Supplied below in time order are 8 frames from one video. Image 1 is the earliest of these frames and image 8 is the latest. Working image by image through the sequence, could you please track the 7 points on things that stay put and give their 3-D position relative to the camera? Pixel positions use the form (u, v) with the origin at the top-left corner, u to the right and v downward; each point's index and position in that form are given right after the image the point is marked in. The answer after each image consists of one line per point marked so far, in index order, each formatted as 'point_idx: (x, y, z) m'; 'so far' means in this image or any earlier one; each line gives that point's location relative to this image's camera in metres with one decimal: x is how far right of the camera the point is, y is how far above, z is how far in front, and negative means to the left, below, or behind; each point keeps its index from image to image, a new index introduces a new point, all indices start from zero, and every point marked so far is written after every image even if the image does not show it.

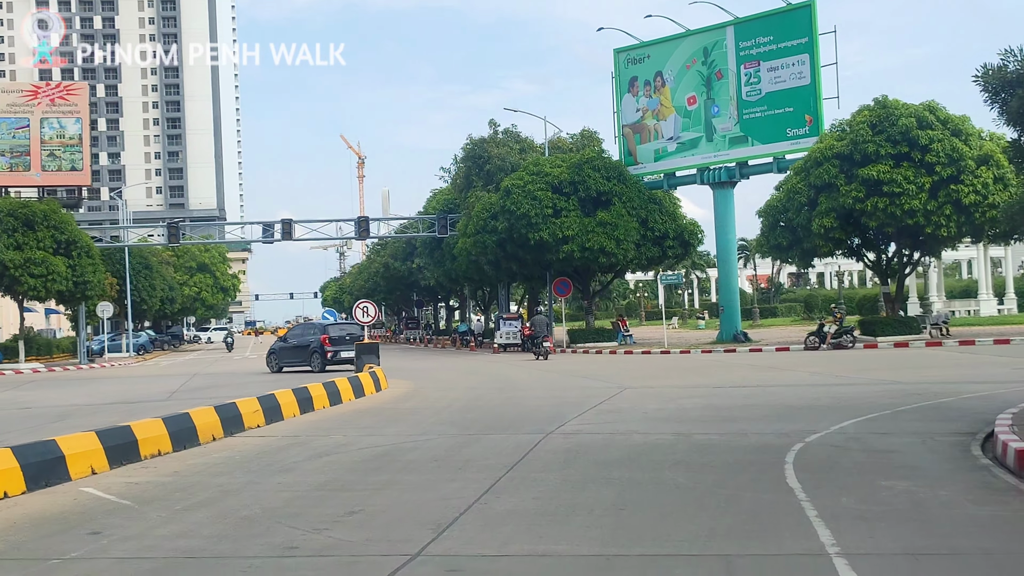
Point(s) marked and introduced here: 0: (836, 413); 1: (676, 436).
0: (+3.5, -1.4, +15.5) m
1: (+1.5, -1.4, +13.2) m
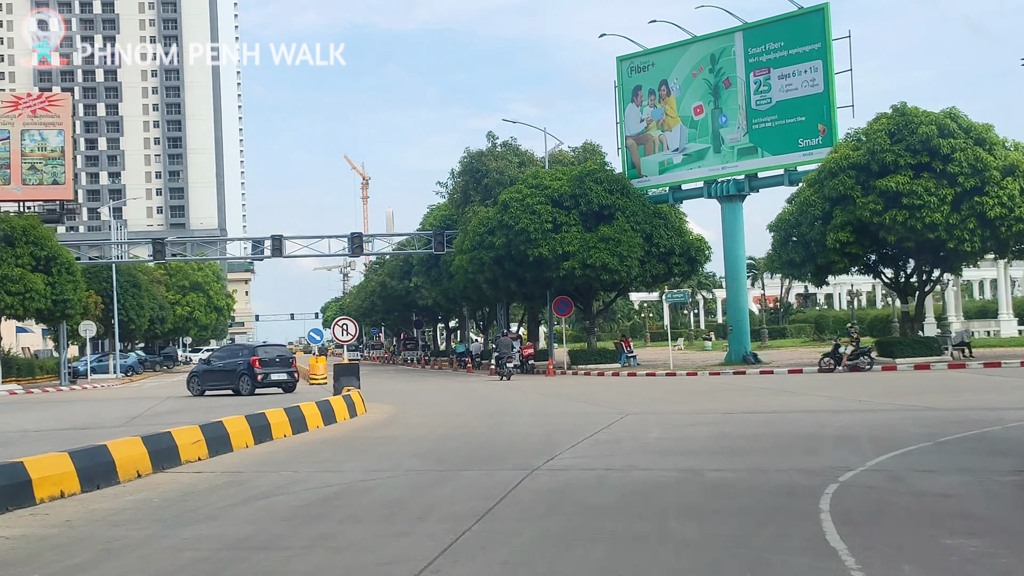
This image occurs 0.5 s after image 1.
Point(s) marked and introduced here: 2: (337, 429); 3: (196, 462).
0: (+3.4, -1.5, +13.5) m
1: (+1.3, -1.5, +11.1) m
2: (-2.0, -1.6, +16.6) m
3: (-2.8, -1.6, +12.7) m
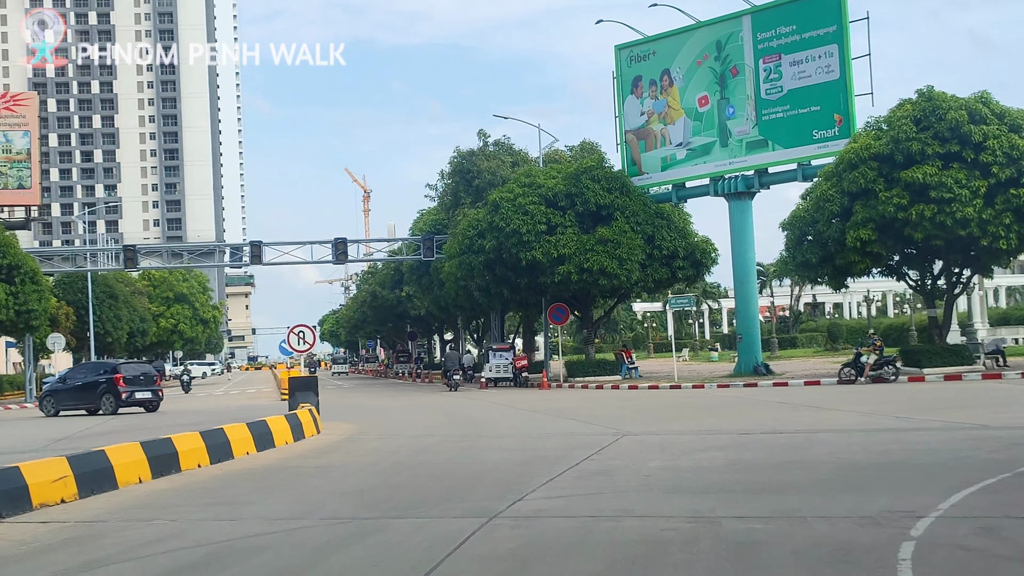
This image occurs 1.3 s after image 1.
0: (+3.1, -1.4, +10.5) m
1: (+1.1, -1.4, +8.2) m
2: (-2.3, -1.6, +13.6) m
3: (-3.1, -1.5, +9.8) m
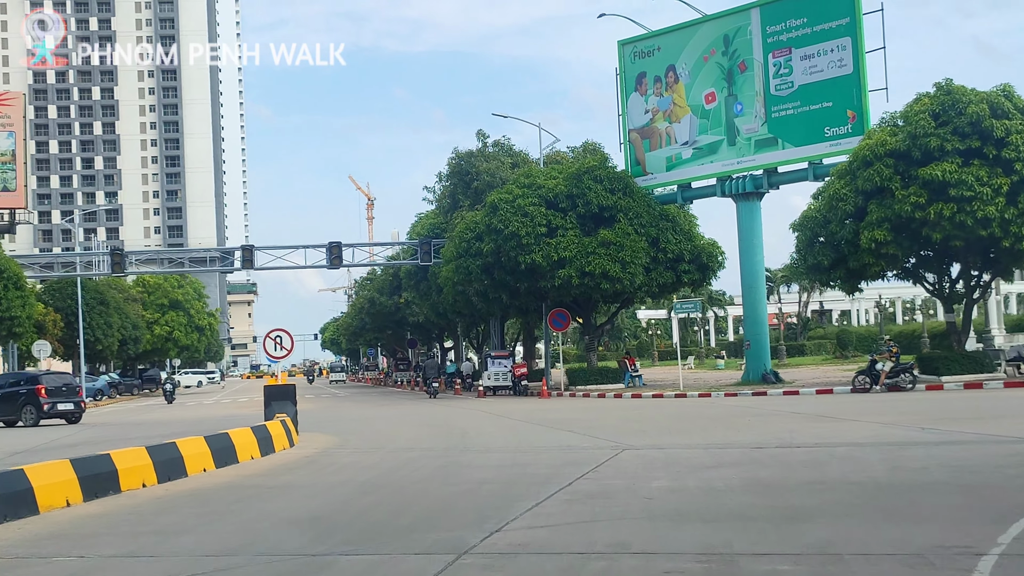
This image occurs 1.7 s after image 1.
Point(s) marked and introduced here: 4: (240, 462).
0: (+3.0, -1.4, +9.0) m
1: (+0.9, -1.3, +6.7) m
2: (-2.4, -1.6, +12.2) m
3: (-3.2, -1.4, +8.3) m
4: (-2.6, -1.6, +13.6) m
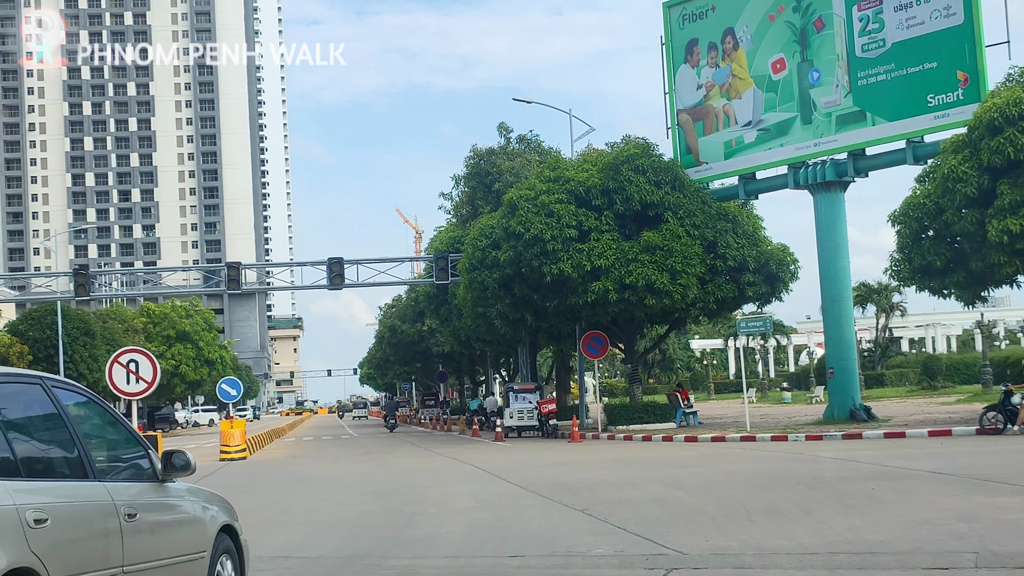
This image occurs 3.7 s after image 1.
0: (+2.5, -1.1, +2.1) m
1: (+0.3, -1.0, -0.1) m
2: (-2.8, -1.4, +5.5) m
3: (-3.7, -1.2, +1.7) m
4: (-2.9, -1.5, +6.9) m
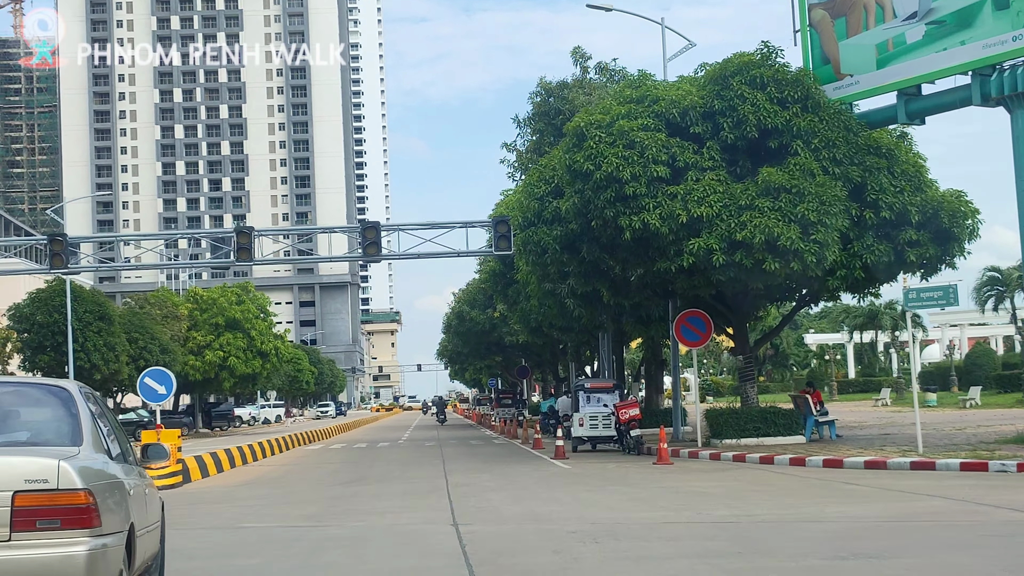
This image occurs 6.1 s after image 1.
0: (+1.5, -0.5, -6.0) m
1: (-0.8, -0.4, -8.0) m
2: (-3.5, -0.9, -2.3) m
3: (-4.8, -0.6, -6.0) m
4: (-3.6, -1.0, -0.9) m
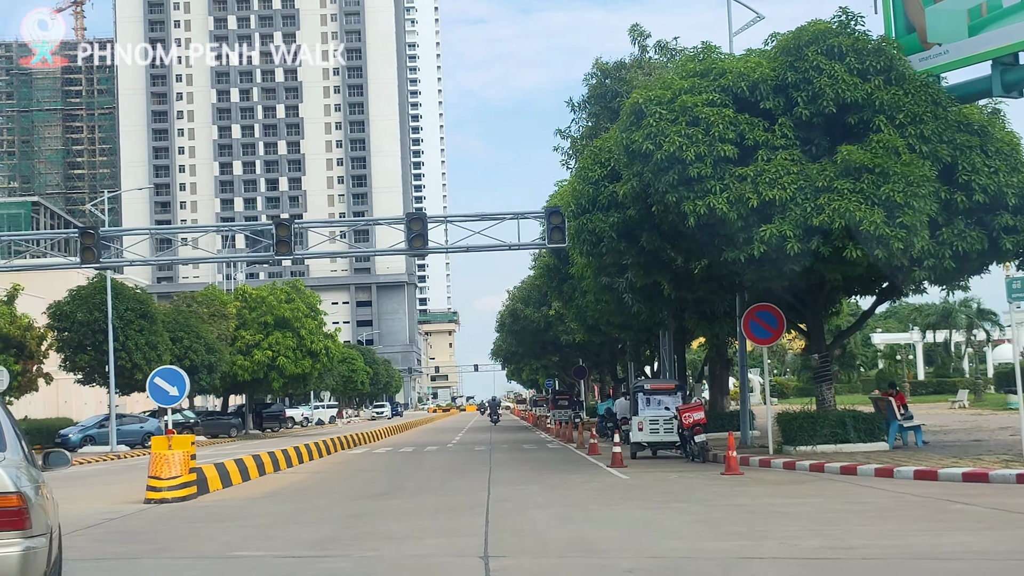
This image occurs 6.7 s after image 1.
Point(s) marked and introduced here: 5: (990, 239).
0: (+1.1, -0.4, -7.8) m
1: (-1.3, -0.3, -9.8) m
2: (-3.8, -0.8, -3.9) m
3: (-5.2, -0.5, -7.6) m
4: (-3.7, -0.8, -2.5) m
5: (+6.5, +0.7, +19.7) m
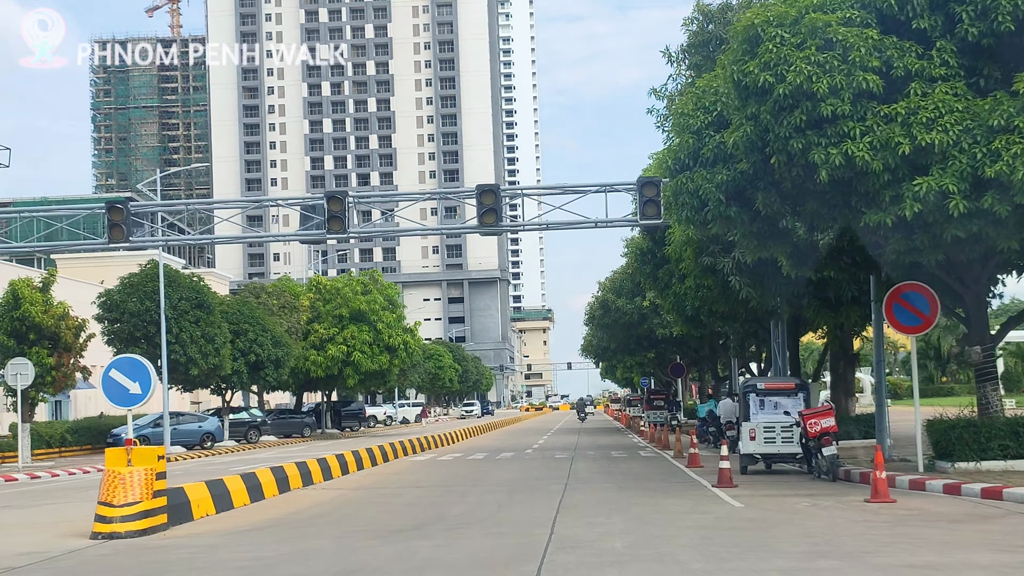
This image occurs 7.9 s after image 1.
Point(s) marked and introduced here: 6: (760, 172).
0: (+0.1, -0.1, -11.8) m
1: (-2.4, 0.0, -13.7) m
2: (-4.5, -0.5, -7.6) m
3: (-6.1, -0.2, -11.2) m
4: (-4.3, -0.6, -6.2) m
5: (+7.4, +1.0, +15.2) m
6: (+2.8, +1.4, +16.3) m
